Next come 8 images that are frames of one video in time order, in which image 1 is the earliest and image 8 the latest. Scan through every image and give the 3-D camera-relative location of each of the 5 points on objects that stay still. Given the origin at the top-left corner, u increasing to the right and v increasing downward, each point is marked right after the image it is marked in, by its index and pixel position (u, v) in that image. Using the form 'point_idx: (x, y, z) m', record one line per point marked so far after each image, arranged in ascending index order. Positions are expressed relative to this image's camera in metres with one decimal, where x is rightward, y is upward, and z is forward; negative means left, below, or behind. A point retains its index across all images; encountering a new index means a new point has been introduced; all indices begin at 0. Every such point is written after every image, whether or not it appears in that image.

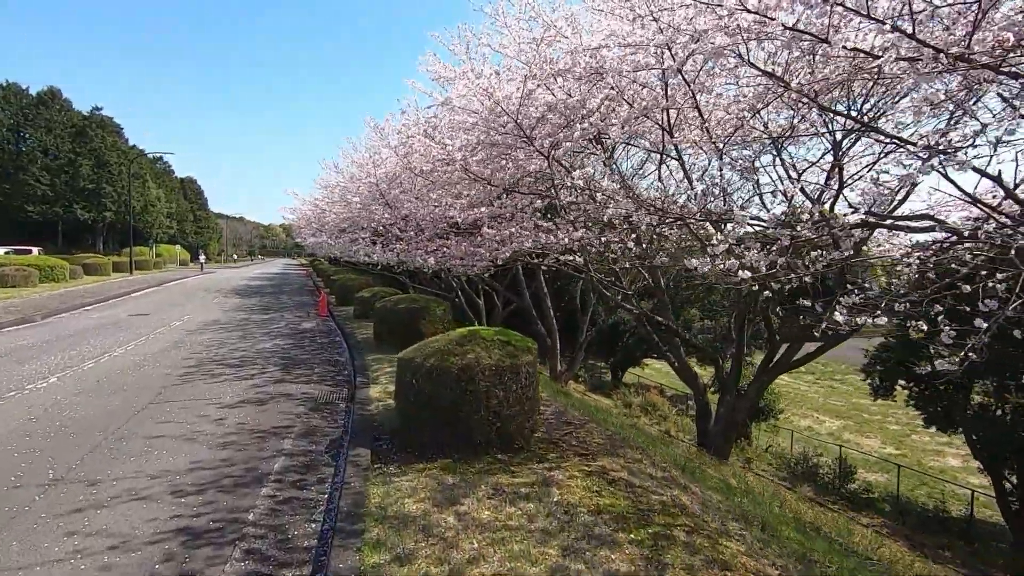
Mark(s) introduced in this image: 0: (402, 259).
0: (-1.9, +0.5, +10.8) m
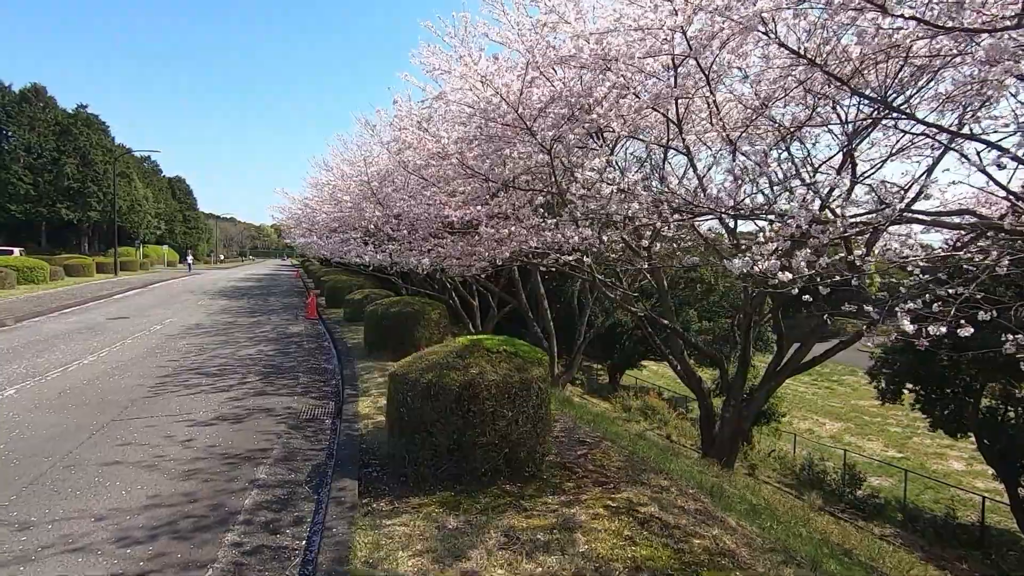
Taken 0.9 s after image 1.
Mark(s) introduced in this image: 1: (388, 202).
0: (-2.0, +0.5, +10.4) m
1: (-2.1, +1.4, +10.2) m
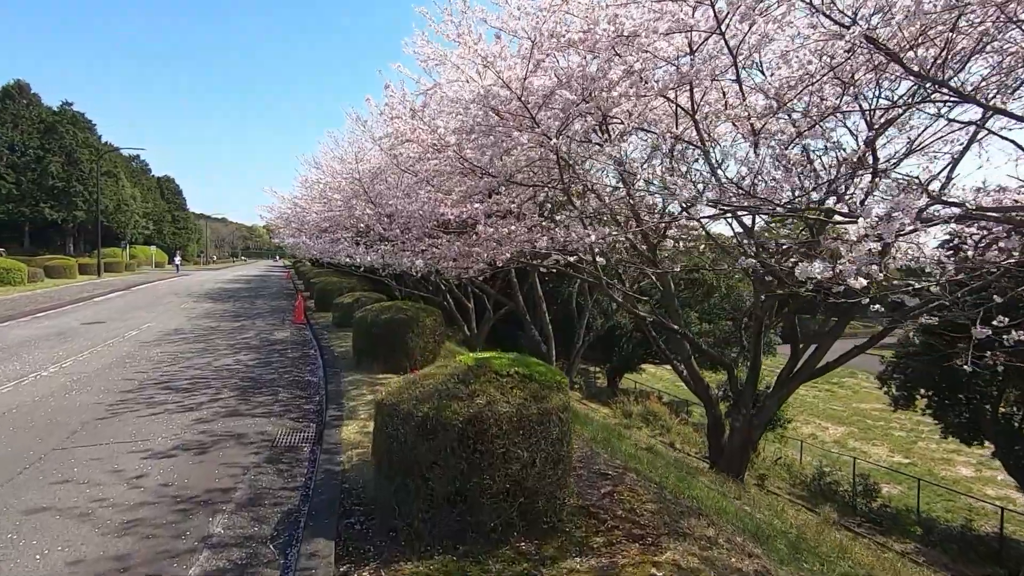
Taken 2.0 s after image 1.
0: (-2.0, +0.5, +10.0) m
1: (-2.1, +1.4, +9.8) m
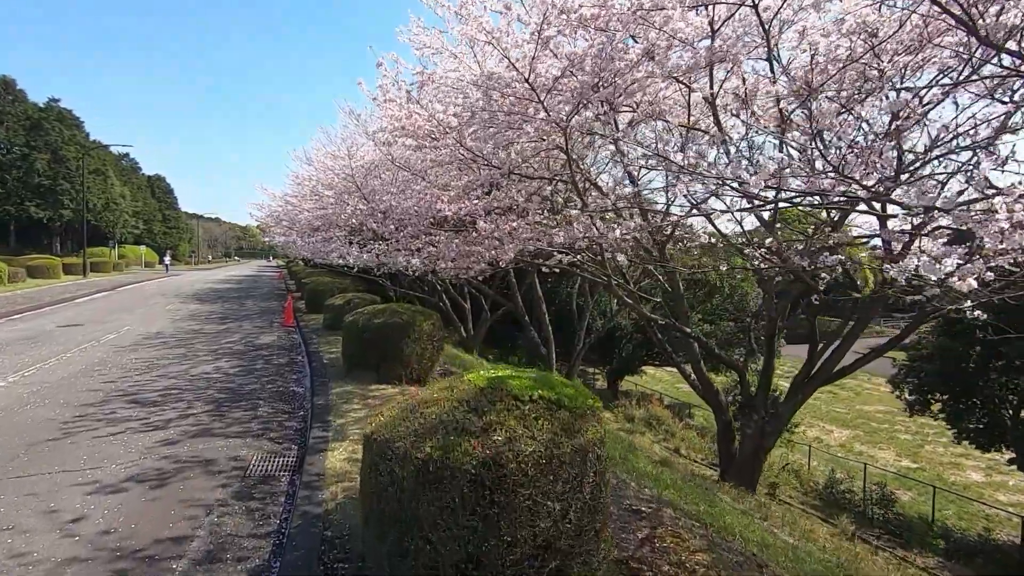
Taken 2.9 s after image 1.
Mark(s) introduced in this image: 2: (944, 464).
0: (-2.0, +0.4, +9.5) m
1: (-2.1, +1.4, +9.3) m
2: (+9.6, -3.9, +13.8) m
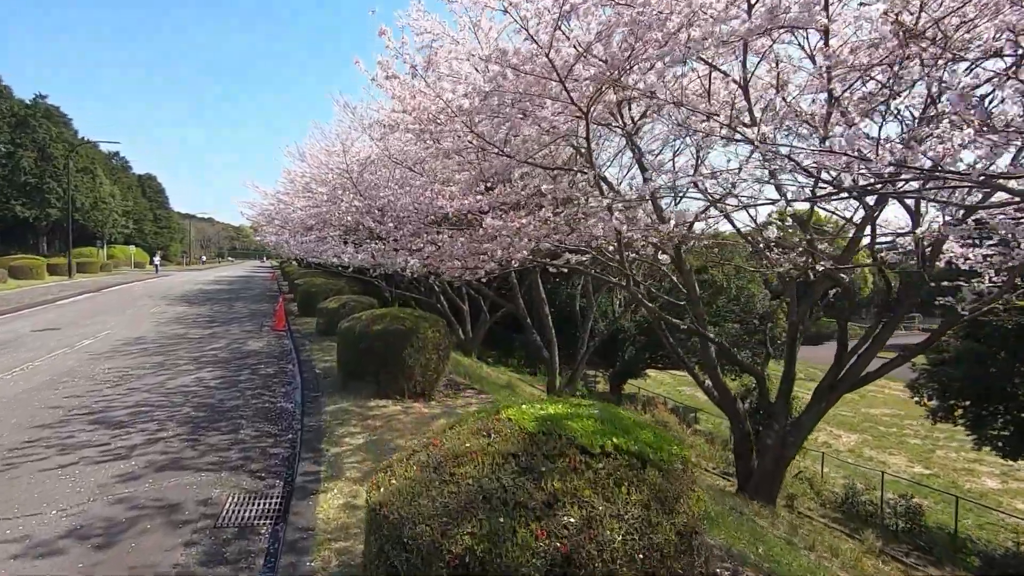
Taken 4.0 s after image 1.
0: (-2.0, +0.4, +9.0) m
1: (-2.0, +1.4, +8.9) m
2: (+9.6, -3.9, +13.4) m
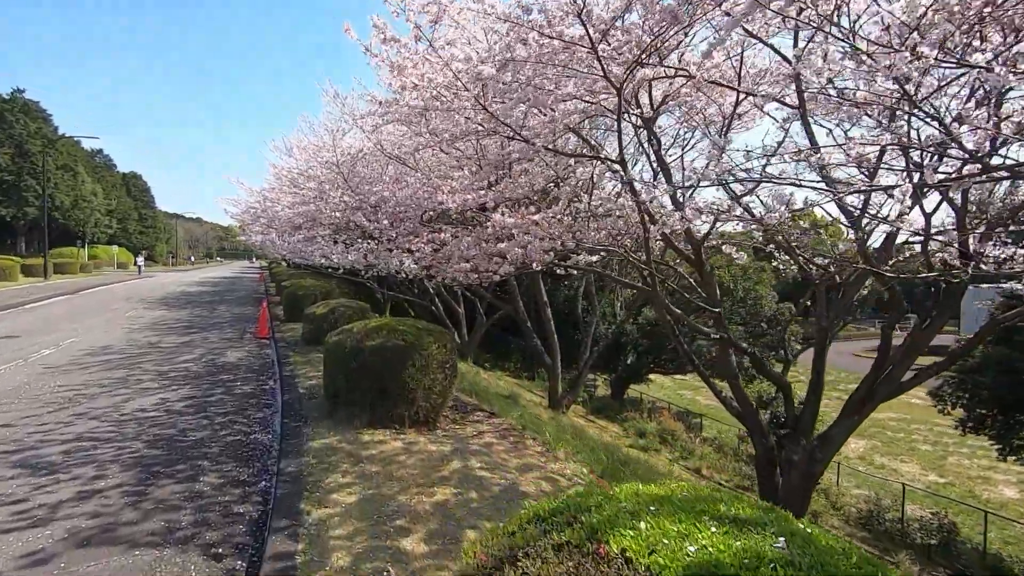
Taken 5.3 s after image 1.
0: (-1.9, +0.4, +8.4) m
1: (-2.0, +1.3, +8.2) m
2: (+9.6, -4.0, +13.0) m
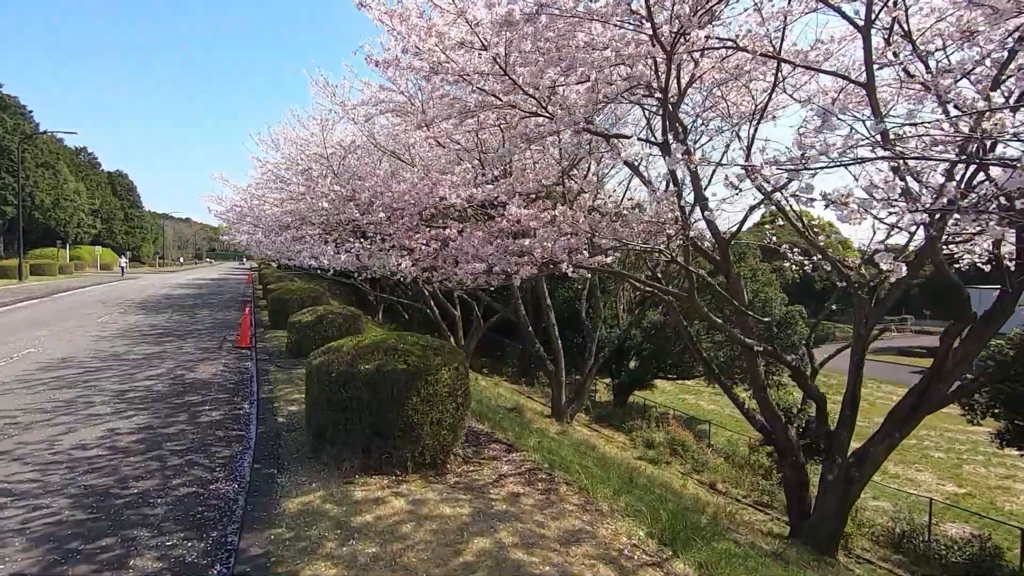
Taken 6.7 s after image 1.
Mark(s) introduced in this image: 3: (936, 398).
0: (-1.9, +0.3, +7.8) m
1: (-2.0, +1.3, +7.6) m
2: (+9.6, -4.0, +12.4) m
3: (+3.9, -1.0, +5.6) m
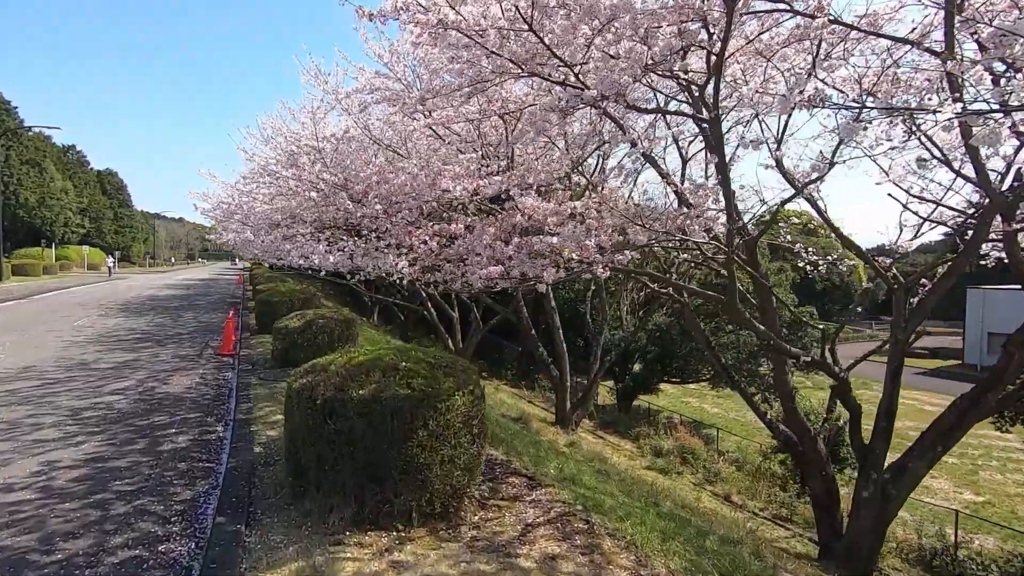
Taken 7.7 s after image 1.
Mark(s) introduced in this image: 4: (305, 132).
0: (-1.8, +0.3, +7.2) m
1: (-1.9, +1.3, +7.1) m
2: (+9.6, -4.0, +12.0) m
3: (+3.9, -1.1, +5.1) m
4: (-3.0, +2.2, +9.0) m
